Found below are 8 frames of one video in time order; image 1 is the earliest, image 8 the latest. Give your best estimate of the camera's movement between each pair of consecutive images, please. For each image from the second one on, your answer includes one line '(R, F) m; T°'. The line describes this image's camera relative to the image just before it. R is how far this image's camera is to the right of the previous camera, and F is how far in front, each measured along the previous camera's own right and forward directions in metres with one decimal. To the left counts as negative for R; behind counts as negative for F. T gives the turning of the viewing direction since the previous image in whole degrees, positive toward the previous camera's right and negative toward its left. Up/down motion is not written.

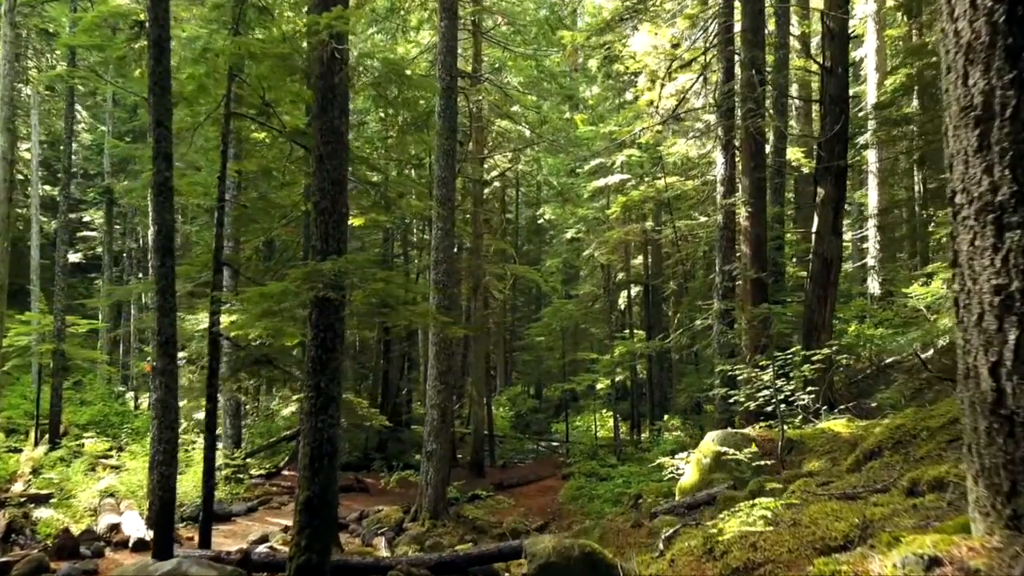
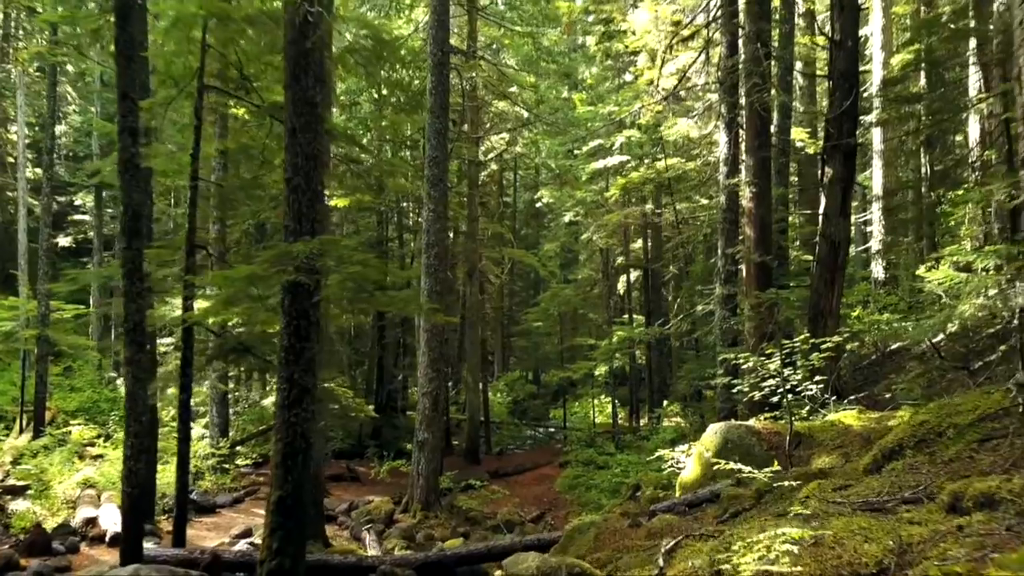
(+0.1, +0.5) m; 0°
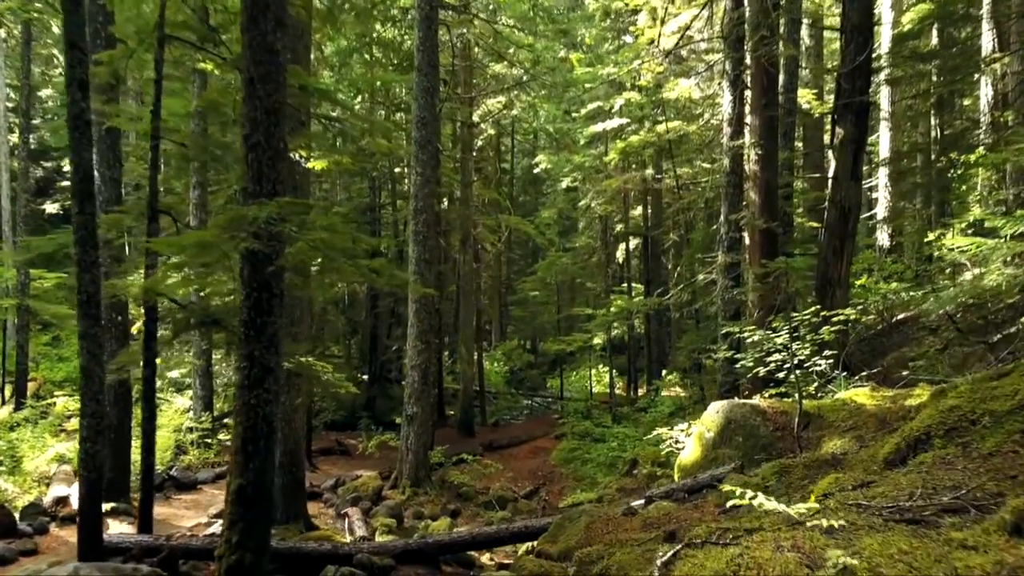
(+0.1, +0.6) m; 0°
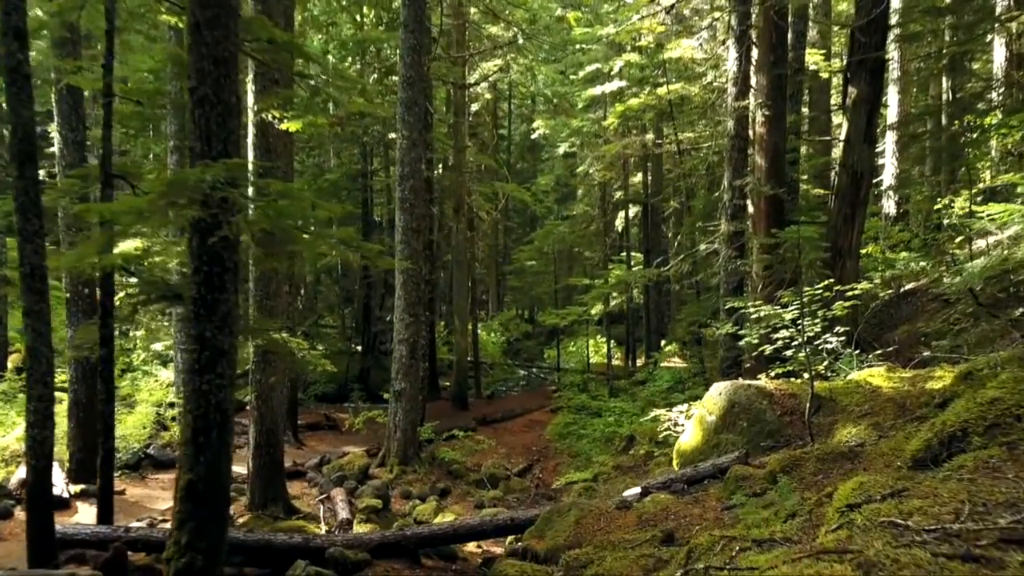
(+0.1, +0.6) m; 0°
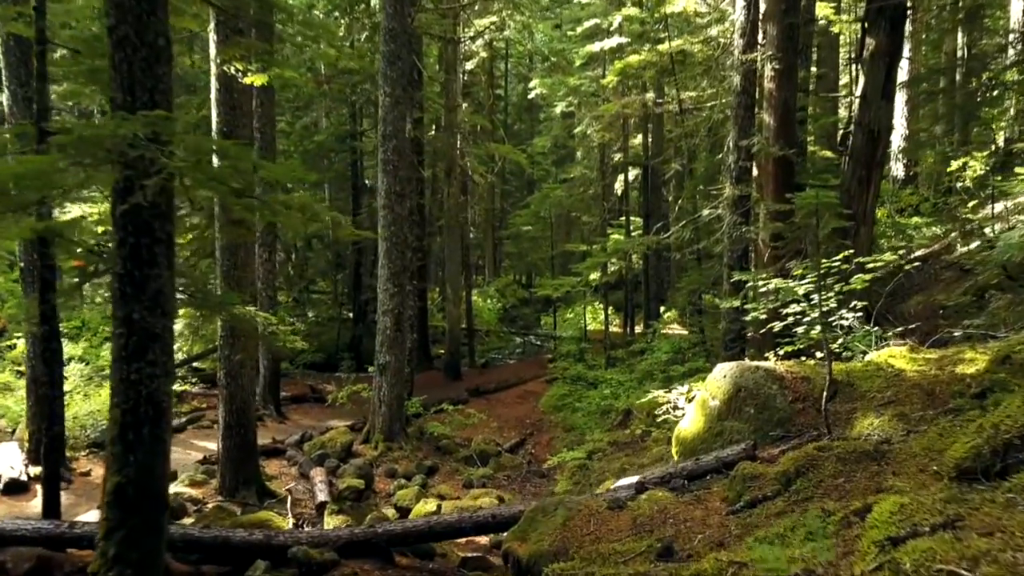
(+0.1, +0.7) m; 0°
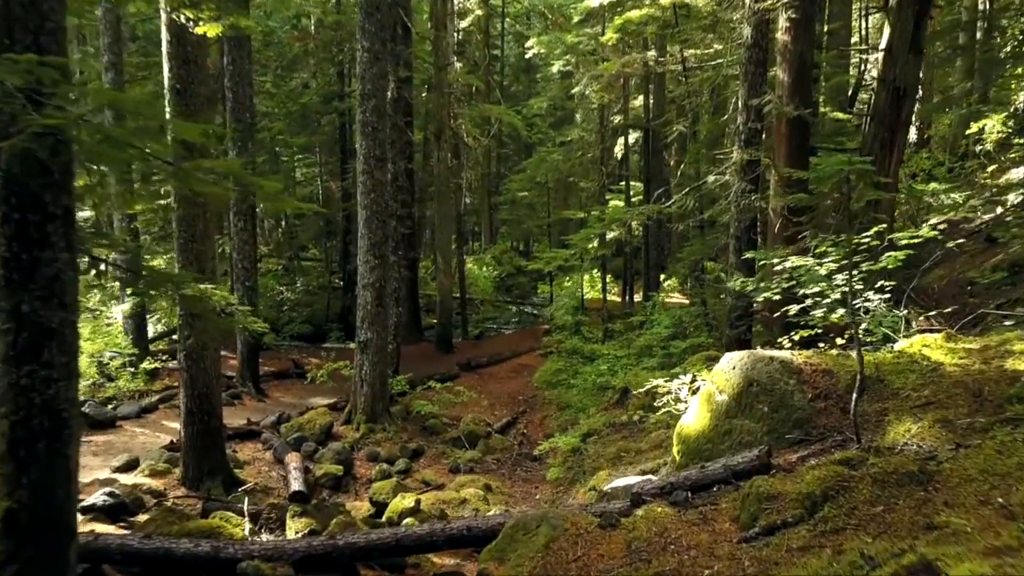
(+0.1, +0.8) m; 0°
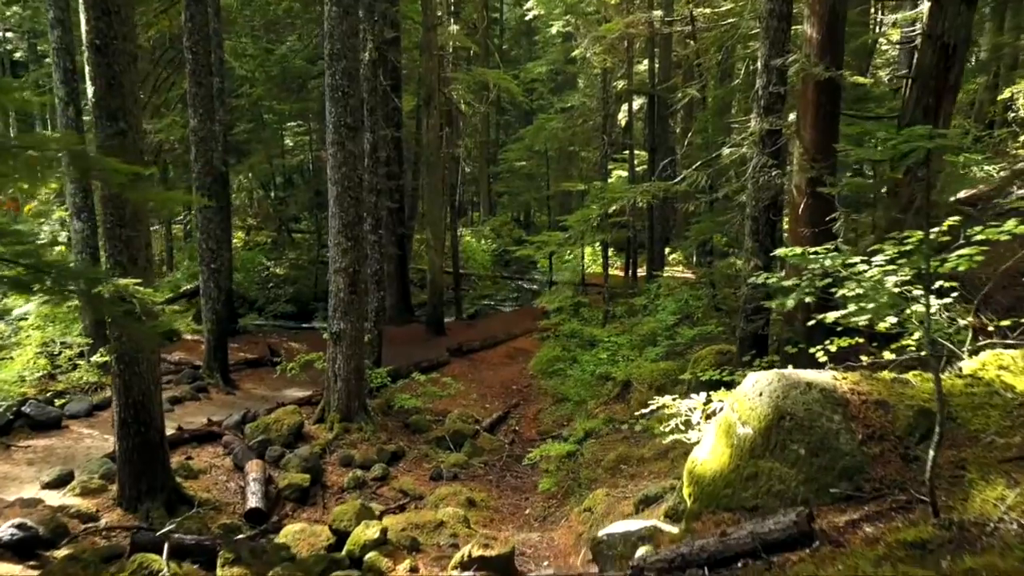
(+0.2, +1.1) m; 0°
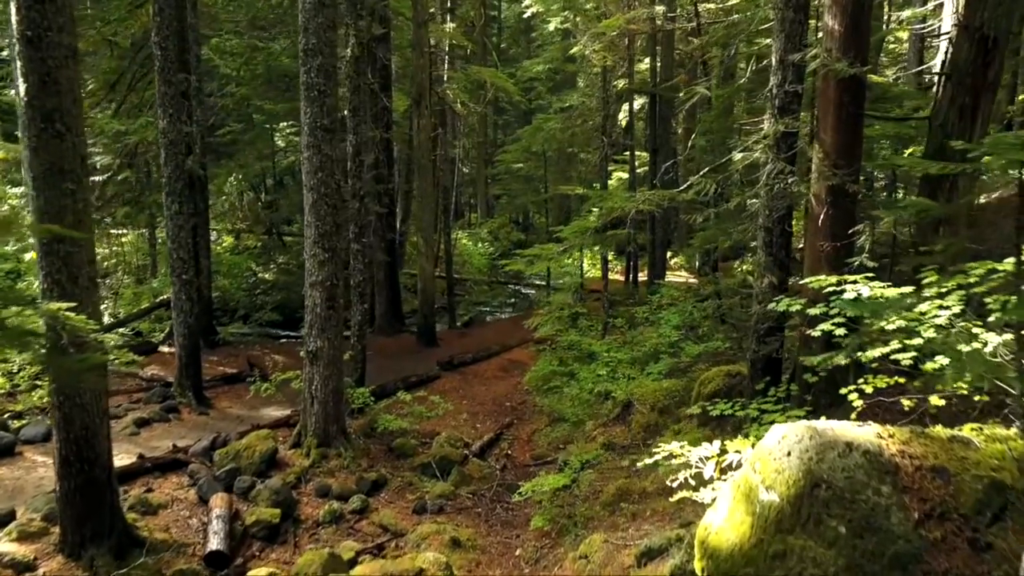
(+0.1, +0.7) m; 0°
